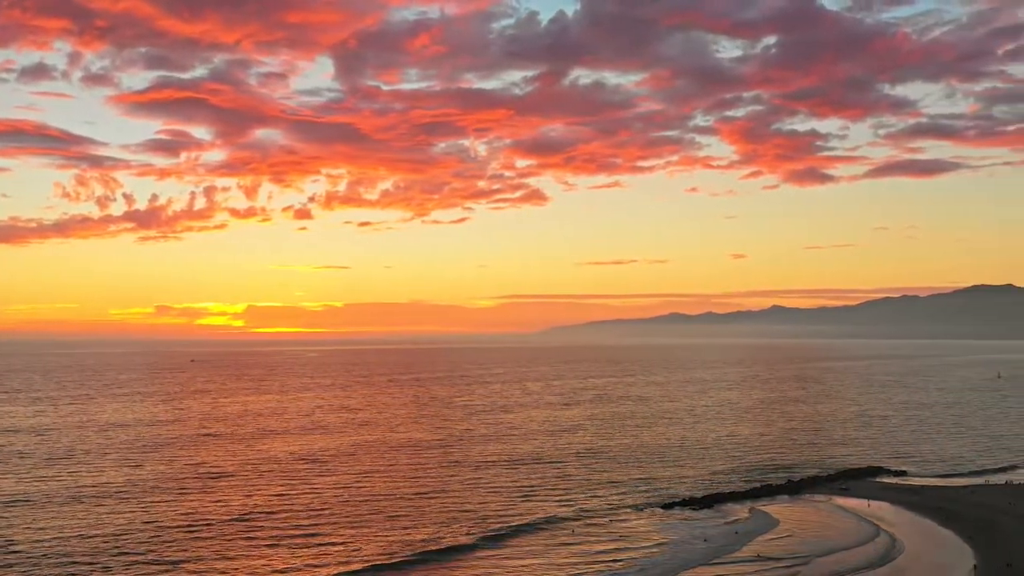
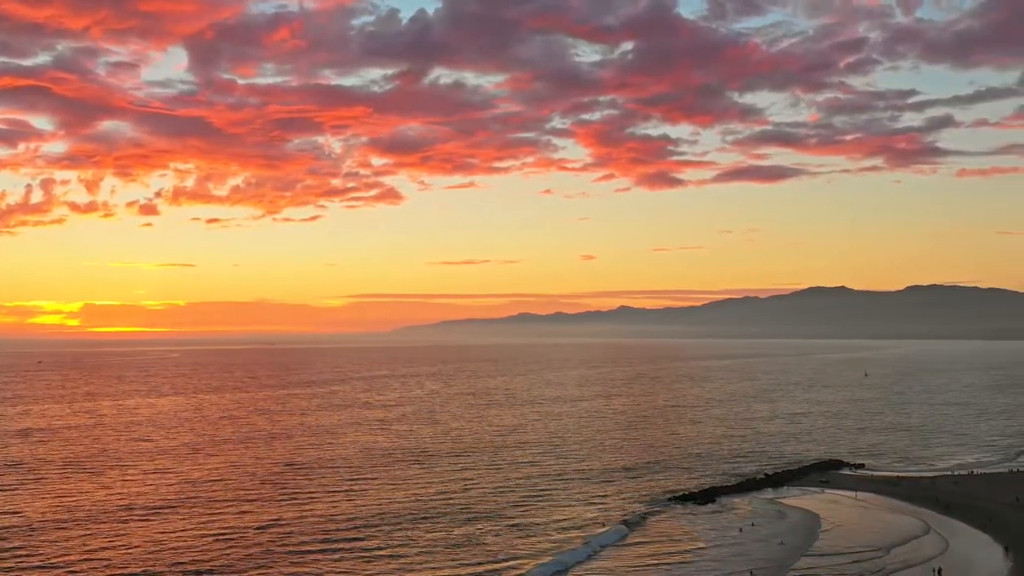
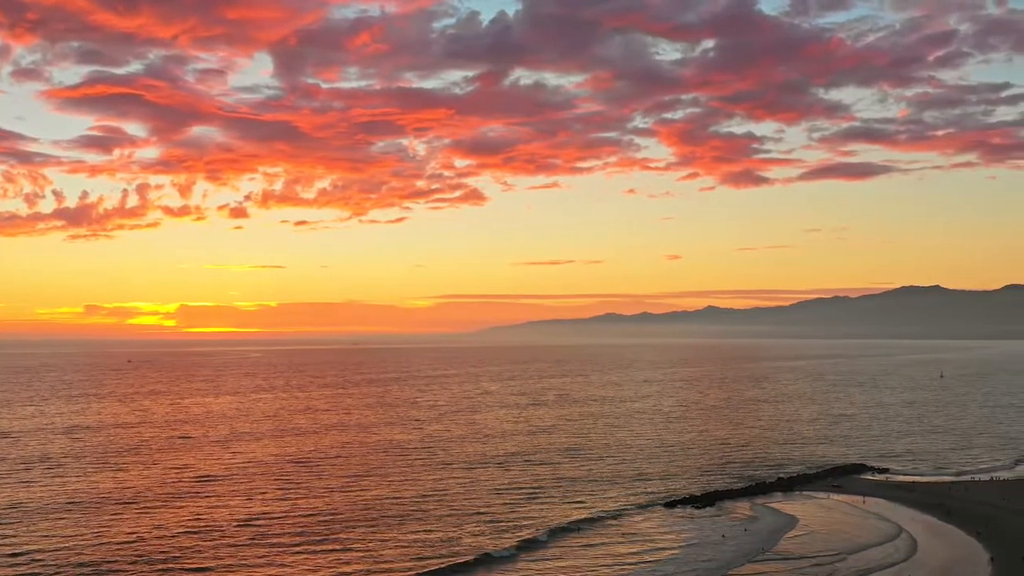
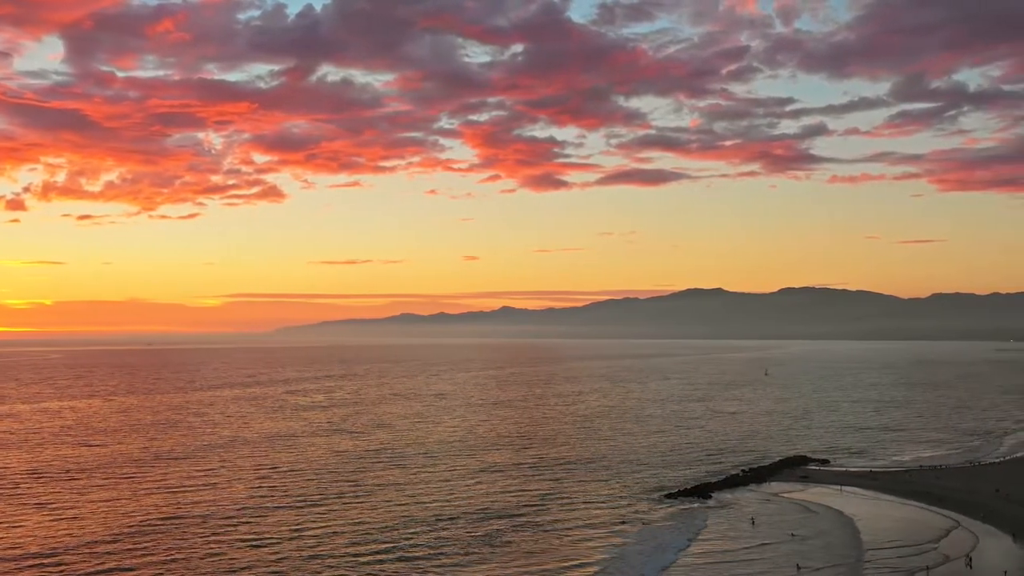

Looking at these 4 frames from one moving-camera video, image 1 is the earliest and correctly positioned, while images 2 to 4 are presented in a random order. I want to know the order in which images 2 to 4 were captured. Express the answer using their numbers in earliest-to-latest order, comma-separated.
3, 2, 4
